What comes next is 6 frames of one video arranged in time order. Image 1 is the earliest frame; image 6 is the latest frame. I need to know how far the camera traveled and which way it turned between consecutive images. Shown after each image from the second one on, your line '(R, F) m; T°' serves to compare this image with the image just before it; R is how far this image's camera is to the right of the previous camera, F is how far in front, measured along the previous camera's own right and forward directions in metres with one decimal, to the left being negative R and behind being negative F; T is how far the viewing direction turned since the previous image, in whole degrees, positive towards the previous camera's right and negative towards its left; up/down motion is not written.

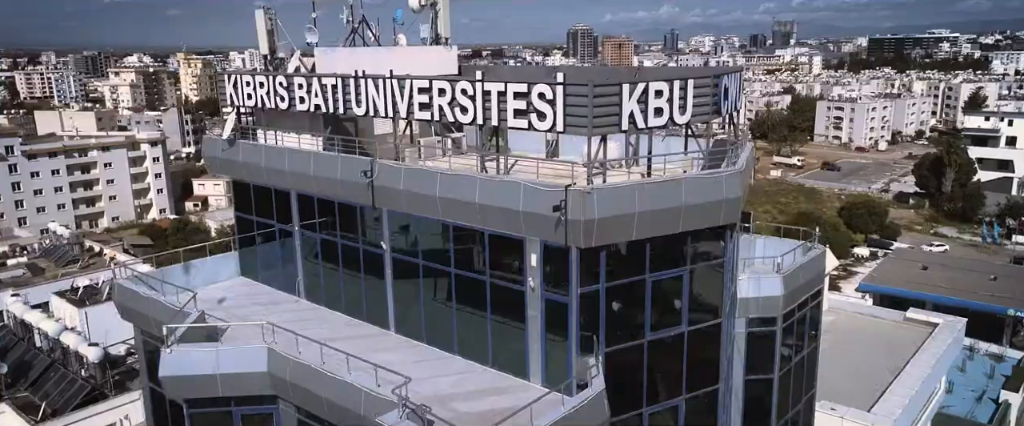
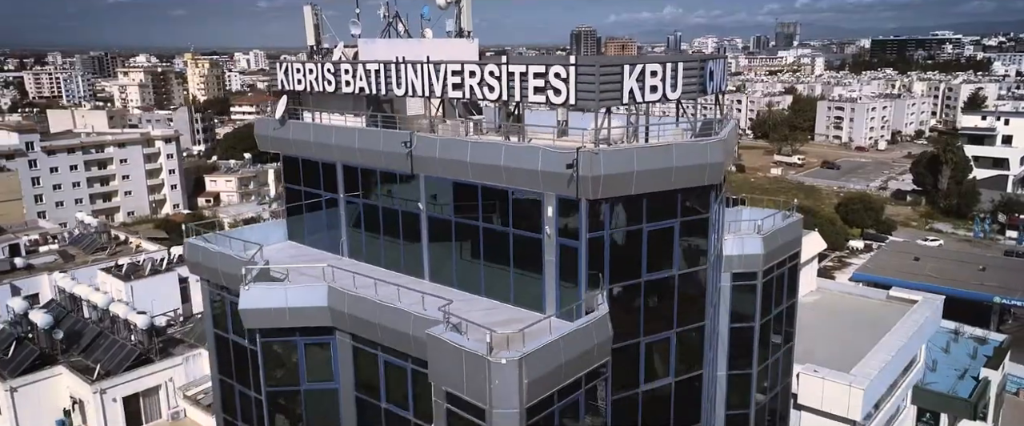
(-0.3, -2.3) m; 0°
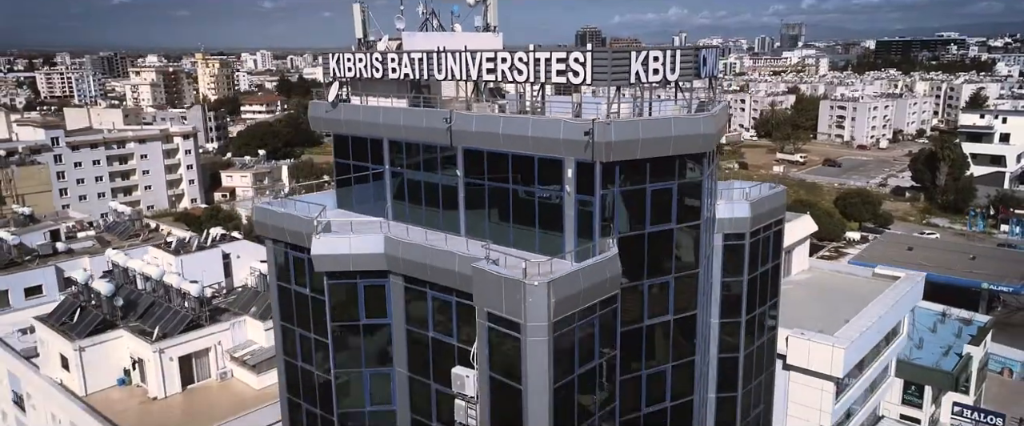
(-0.4, -2.8) m; 0°
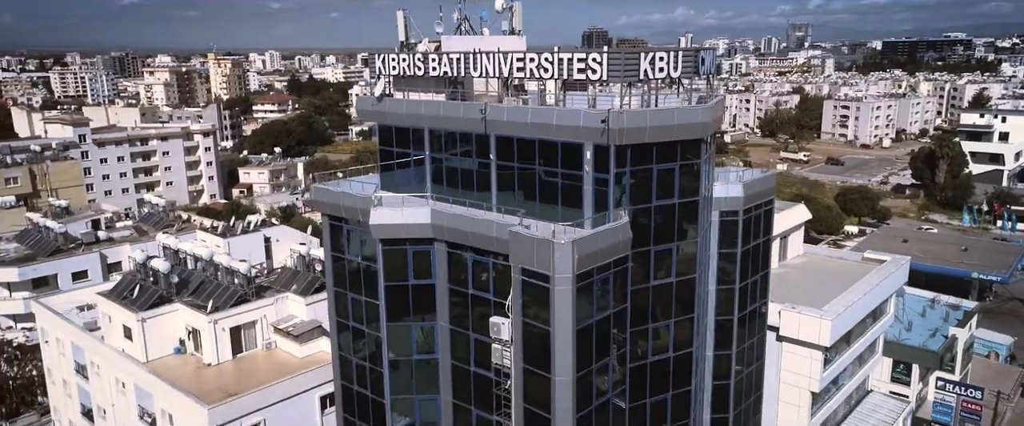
(-0.5, -3.0) m; 0°
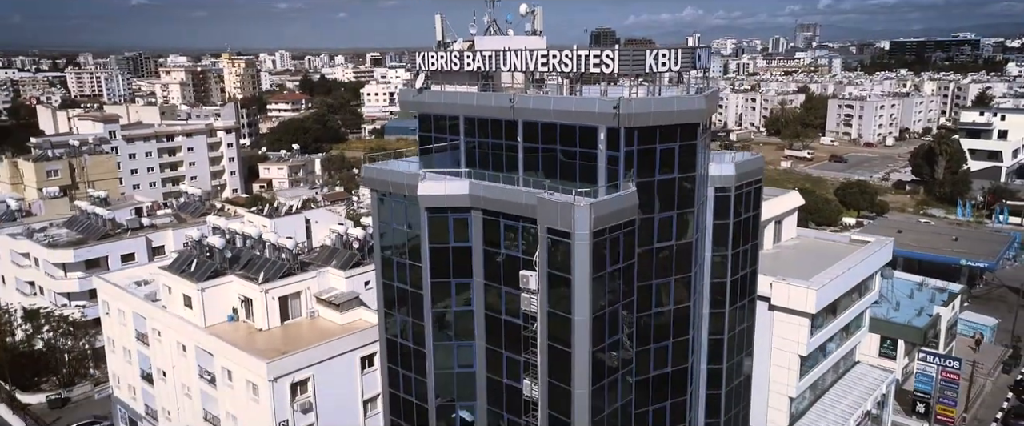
(-0.5, -3.6) m; -1°
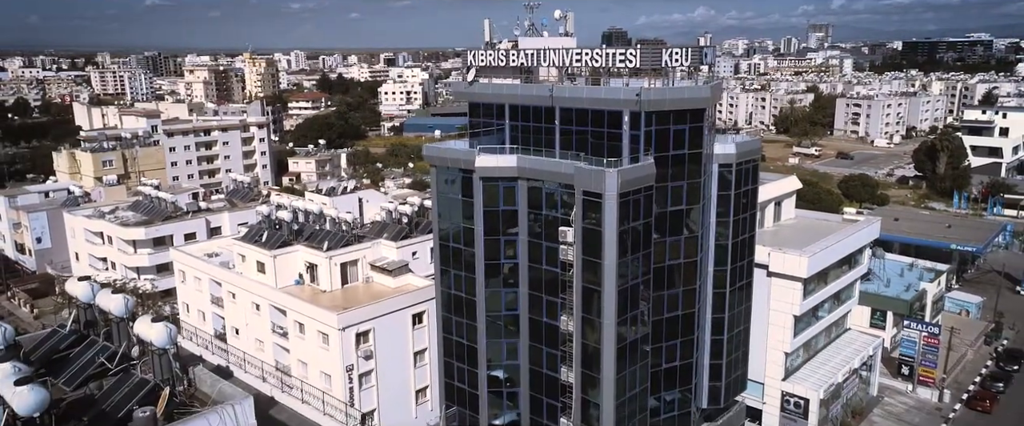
(-1.0, -5.2) m; -1°
